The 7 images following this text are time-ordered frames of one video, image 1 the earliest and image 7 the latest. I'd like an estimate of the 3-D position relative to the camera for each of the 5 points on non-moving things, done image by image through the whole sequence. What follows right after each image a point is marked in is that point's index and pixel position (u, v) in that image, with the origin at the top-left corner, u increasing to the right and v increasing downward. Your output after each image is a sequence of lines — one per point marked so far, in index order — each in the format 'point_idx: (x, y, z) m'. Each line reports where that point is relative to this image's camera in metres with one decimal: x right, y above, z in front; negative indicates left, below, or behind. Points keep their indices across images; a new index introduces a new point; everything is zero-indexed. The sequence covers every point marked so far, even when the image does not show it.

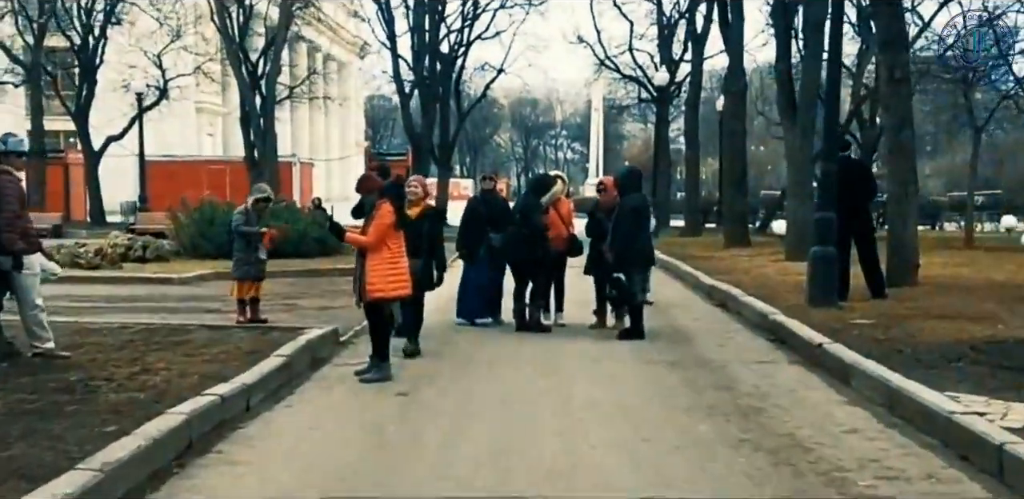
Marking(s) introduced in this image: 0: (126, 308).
0: (-5.9, -0.9, +17.7) m
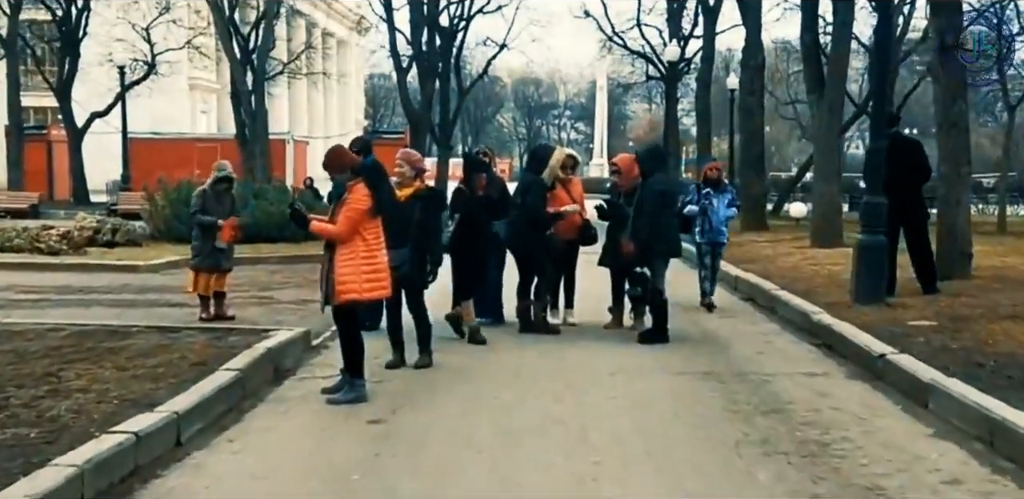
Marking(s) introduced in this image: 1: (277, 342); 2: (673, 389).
0: (-5.9, -0.7, +15.7) m
1: (-2.2, -0.9, +11.1) m
2: (+1.4, -1.2, +10.0) m
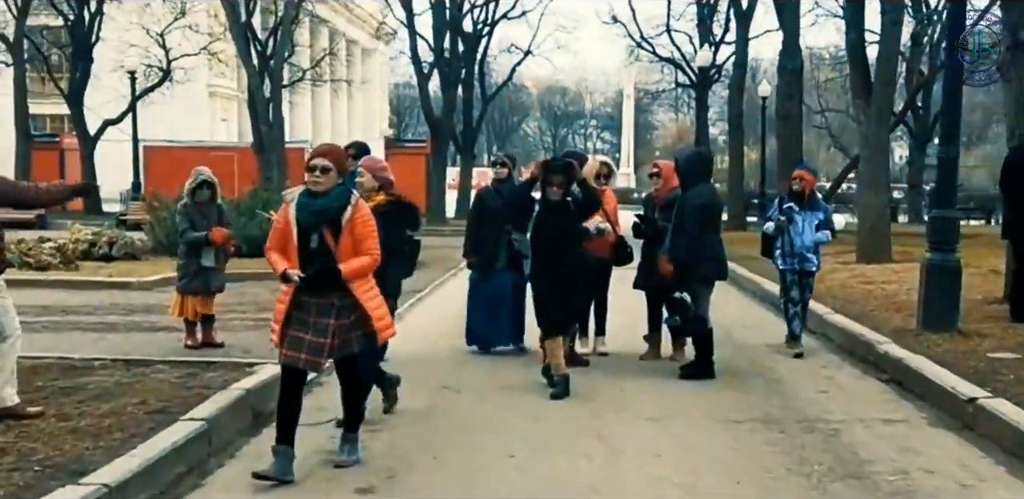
0: (-5.6, -0.9, +14.2) m
1: (-2.1, -1.1, +9.5) m
2: (+1.5, -1.4, +8.3) m
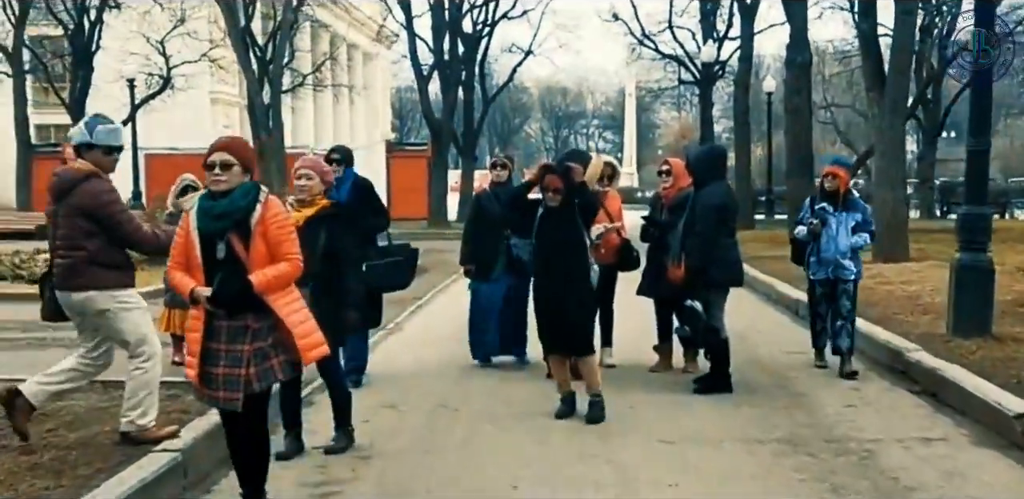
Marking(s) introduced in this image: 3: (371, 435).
0: (-5.6, -1.1, +13.5) m
1: (-2.0, -1.2, +8.8) m
2: (+1.6, -1.4, +7.6) m
3: (-1.1, -1.4, +8.8) m
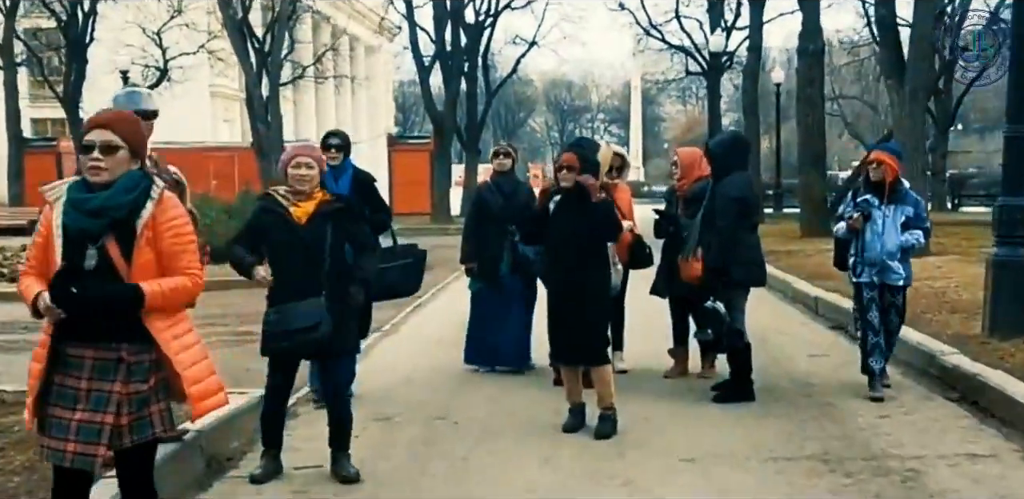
0: (-5.5, -1.1, +12.6) m
1: (-2.0, -1.2, +8.0) m
2: (+1.6, -1.4, +6.7) m
3: (-1.1, -1.4, +8.0) m
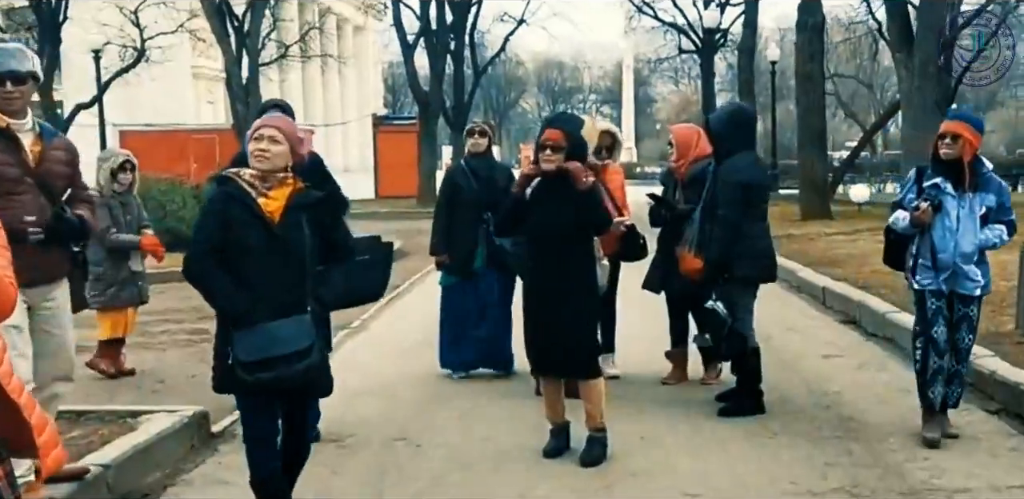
0: (-5.7, -1.0, +11.4) m
1: (-2.2, -1.1, +6.7) m
2: (+1.4, -1.4, +5.5) m
3: (-1.2, -1.4, +6.7) m
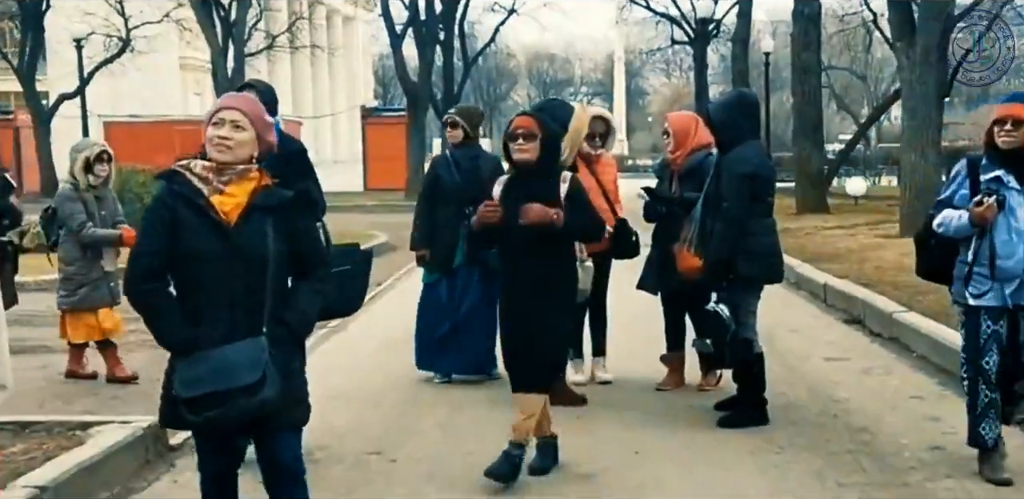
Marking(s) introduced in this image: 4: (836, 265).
0: (-5.9, -1.0, +10.7) m
1: (-2.3, -1.1, +6.1) m
2: (+1.3, -1.4, +4.9) m
3: (-1.3, -1.4, +6.1) m
4: (+4.4, -0.2, +15.9) m
